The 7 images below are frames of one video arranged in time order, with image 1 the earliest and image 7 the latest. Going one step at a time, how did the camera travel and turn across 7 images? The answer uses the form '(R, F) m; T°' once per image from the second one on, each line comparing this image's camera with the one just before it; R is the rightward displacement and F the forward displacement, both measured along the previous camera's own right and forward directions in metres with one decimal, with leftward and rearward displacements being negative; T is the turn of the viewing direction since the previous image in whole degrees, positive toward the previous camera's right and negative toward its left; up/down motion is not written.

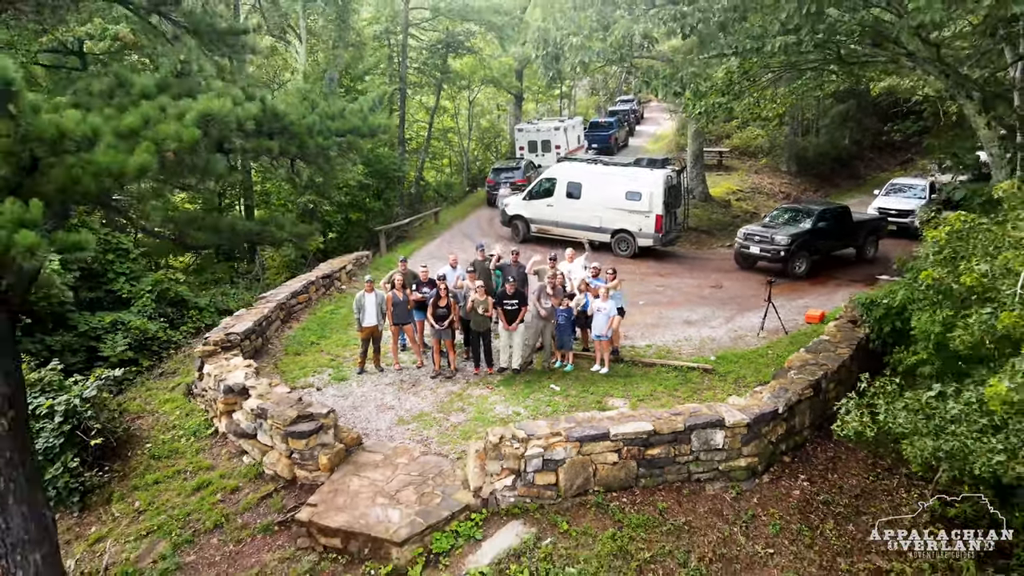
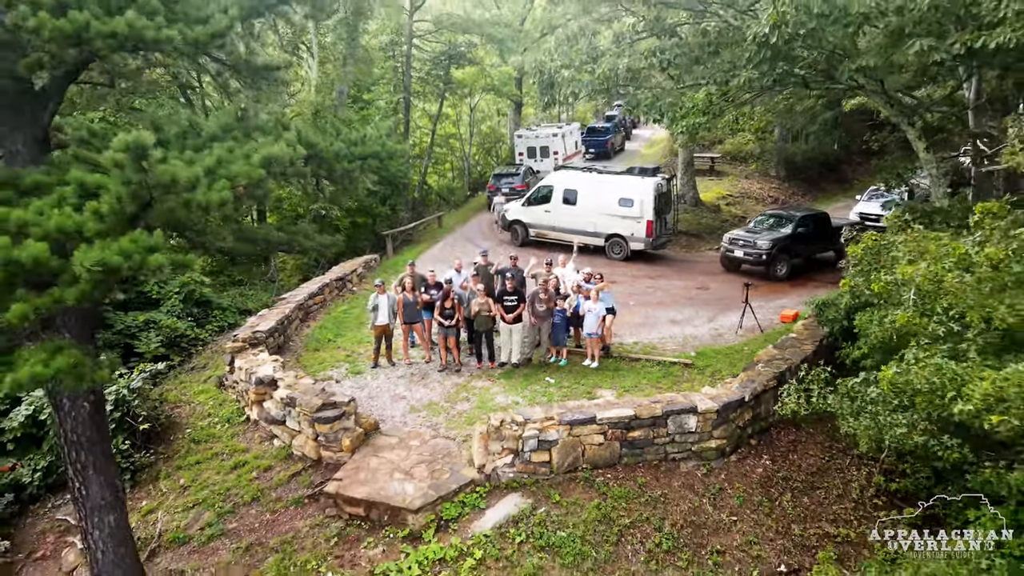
(0.0, -0.7) m; 0°
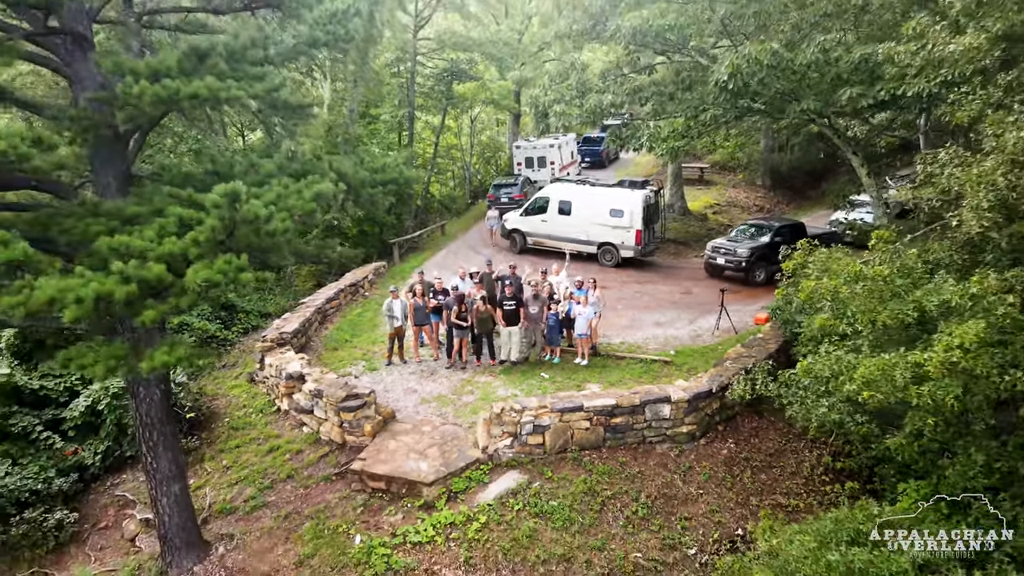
(0.0, -0.9) m; 0°
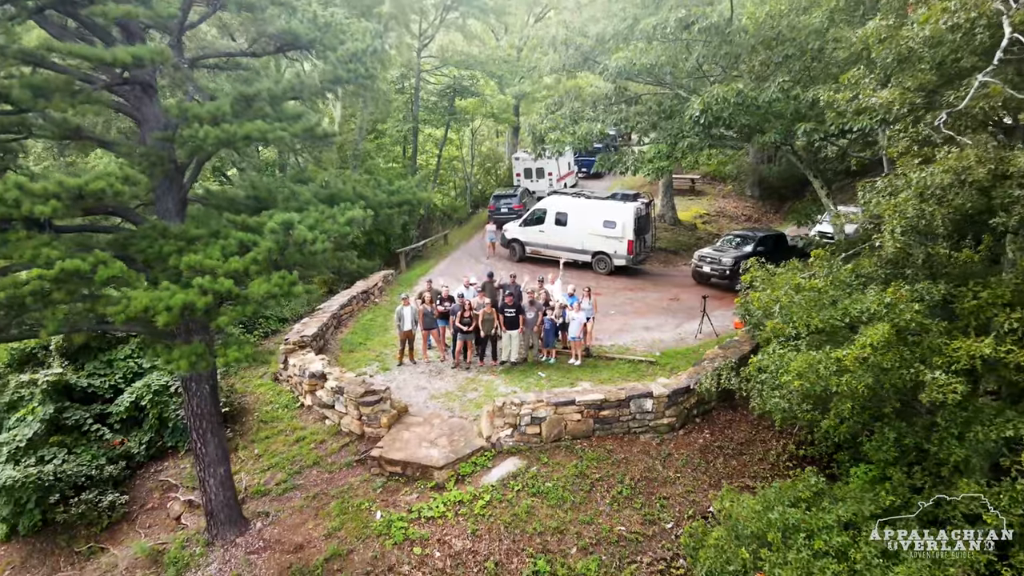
(0.0, -0.9) m; 0°
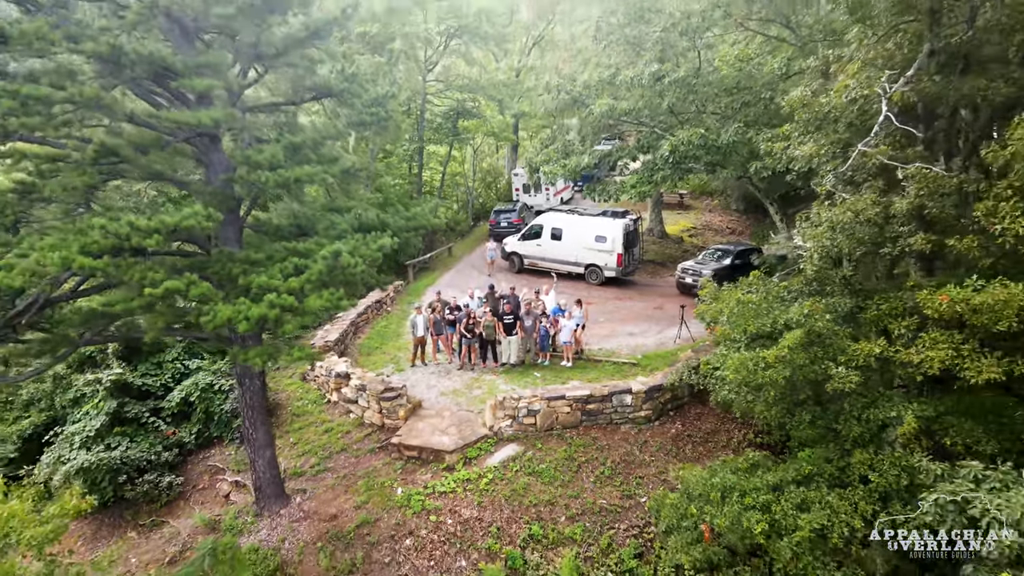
(0.0, -1.3) m; 0°
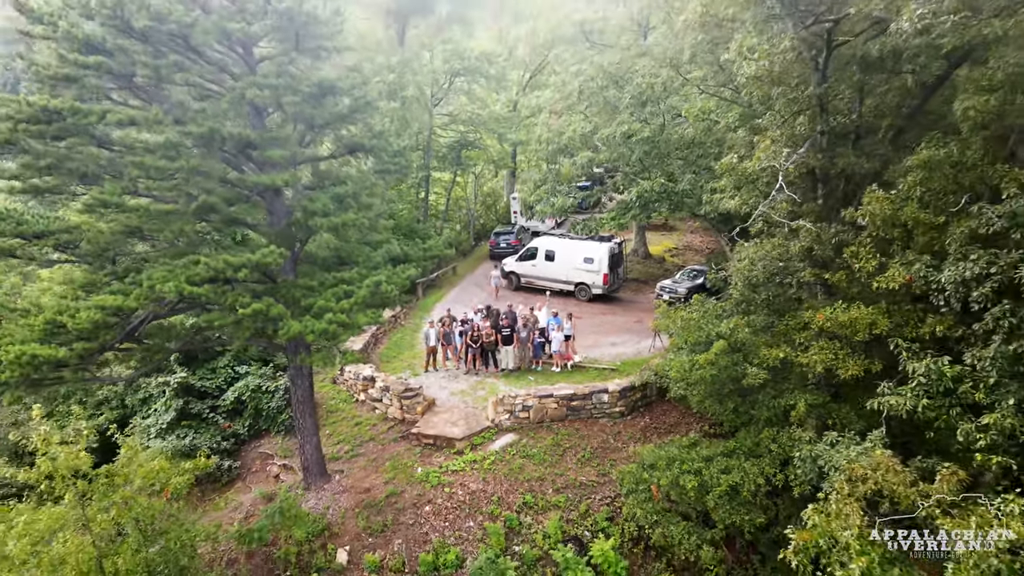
(0.0, -1.9) m; 0°
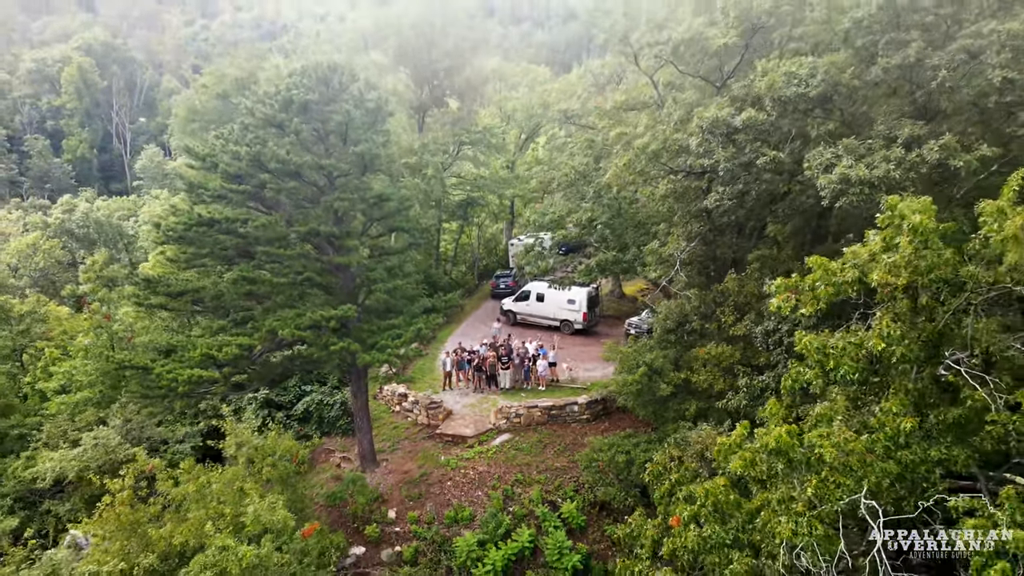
(+0.1, -4.0) m; 0°
